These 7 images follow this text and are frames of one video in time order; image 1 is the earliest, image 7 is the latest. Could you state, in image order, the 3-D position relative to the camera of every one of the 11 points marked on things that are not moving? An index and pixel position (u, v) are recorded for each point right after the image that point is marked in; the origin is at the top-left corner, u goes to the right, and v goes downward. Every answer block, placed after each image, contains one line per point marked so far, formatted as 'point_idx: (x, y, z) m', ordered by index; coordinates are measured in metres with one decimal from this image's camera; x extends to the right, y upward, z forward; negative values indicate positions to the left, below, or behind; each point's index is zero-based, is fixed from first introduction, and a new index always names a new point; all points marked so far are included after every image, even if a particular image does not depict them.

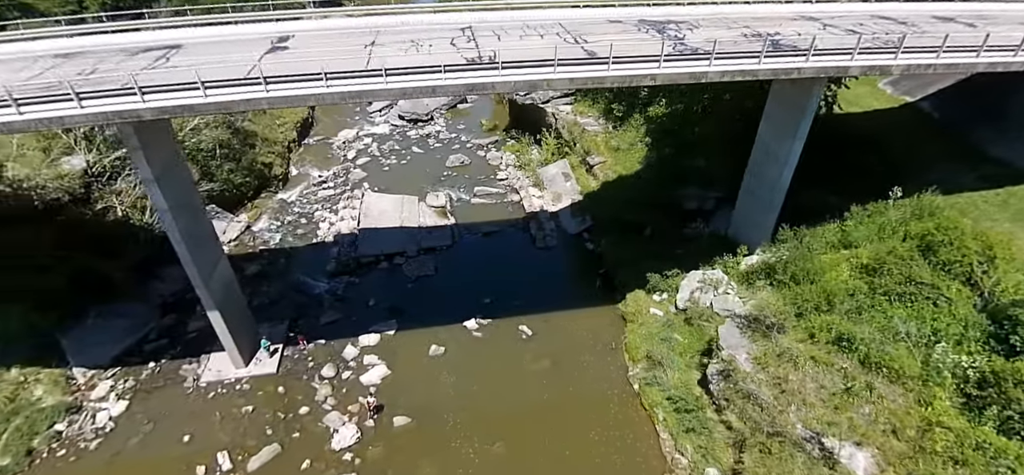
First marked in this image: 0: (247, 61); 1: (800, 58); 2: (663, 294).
0: (-6.4, +4.3, +12.8) m
1: (+7.2, +4.4, +13.0) m
2: (+5.3, -2.0, +18.3) m
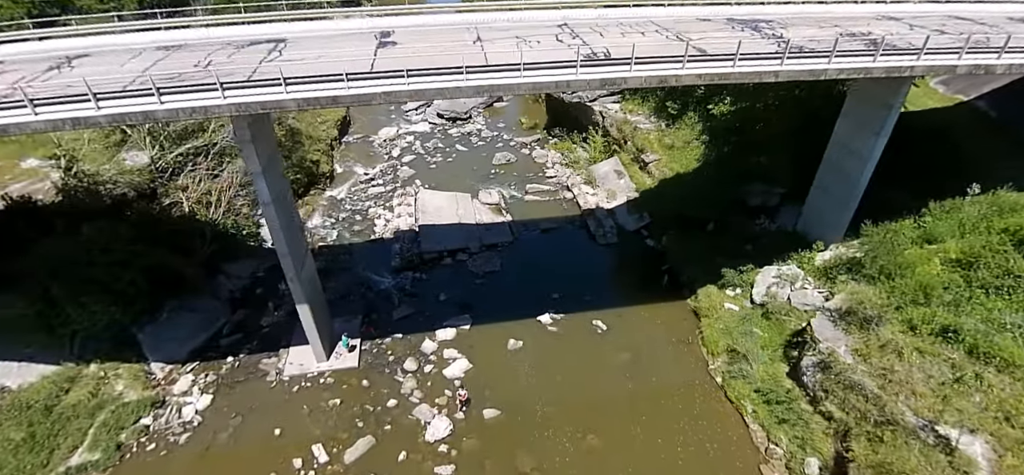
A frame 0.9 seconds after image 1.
0: (-3.7, +4.5, +13.0) m
1: (+10.0, +4.6, +13.3) m
2: (+7.9, -1.8, +18.6) m
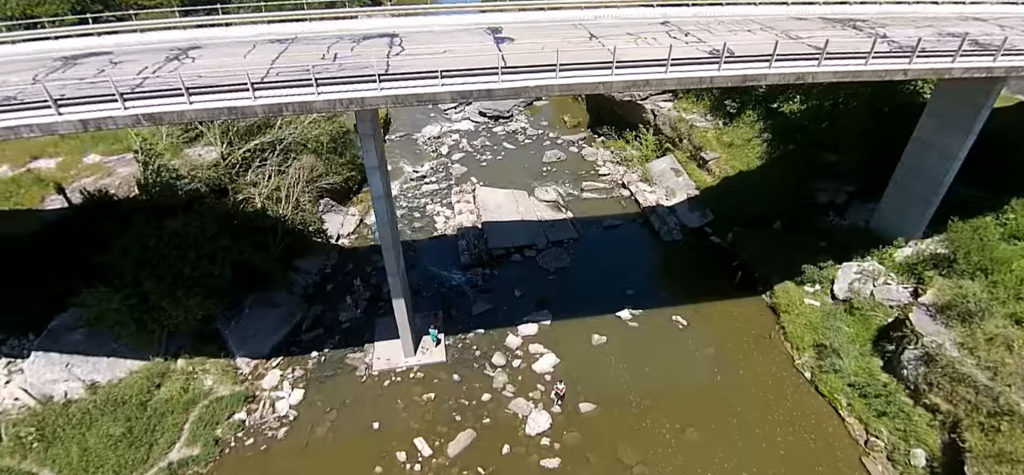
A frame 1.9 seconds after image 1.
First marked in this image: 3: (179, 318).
0: (-0.7, +4.7, +13.1) m
1: (+13.0, +4.7, +13.6) m
2: (+10.8, -1.7, +18.8) m
3: (-10.9, -2.7, +17.4) m
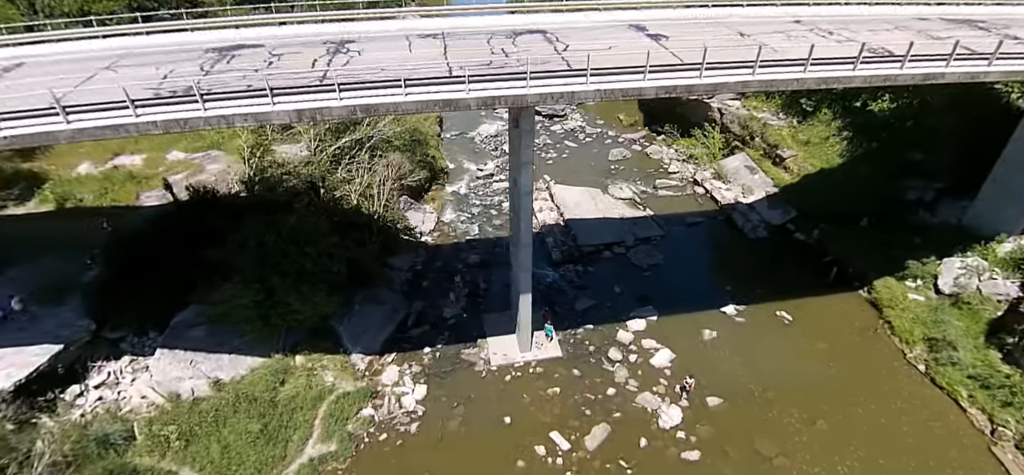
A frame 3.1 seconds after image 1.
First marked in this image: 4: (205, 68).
0: (+3.4, +4.8, +13.2) m
1: (+17.0, +4.8, +14.1) m
2: (+14.7, -1.5, +19.2) m
3: (-7.0, -2.5, +17.3) m
4: (-7.0, +3.9, +12.1) m
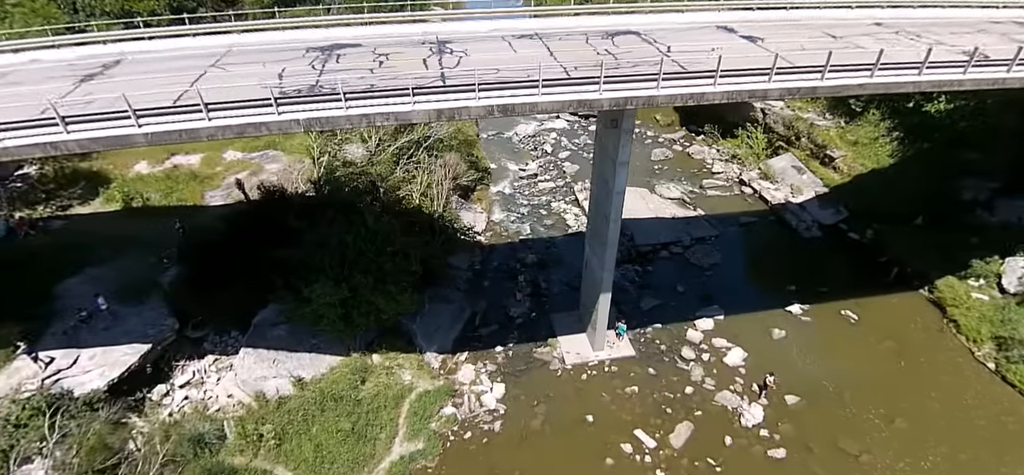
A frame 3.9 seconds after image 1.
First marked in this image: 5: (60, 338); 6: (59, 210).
0: (+5.9, +4.8, +13.3) m
1: (+19.5, +4.9, +14.4) m
2: (+17.2, -1.5, +19.5) m
3: (-4.5, -2.5, +17.4) m
4: (-4.5, +3.9, +12.2) m
5: (-12.8, -2.8, +15.0) m
6: (-17.0, +1.1, +19.8) m
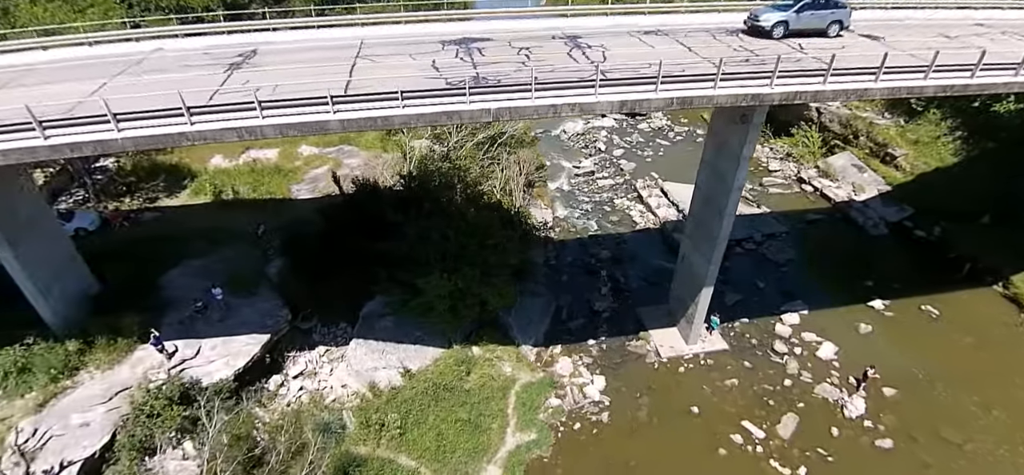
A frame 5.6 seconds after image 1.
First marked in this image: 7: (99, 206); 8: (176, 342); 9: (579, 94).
0: (+9.3, +5.0, +13.6) m
1: (+22.9, +4.9, +14.8) m
2: (+20.4, -1.4, +19.9) m
3: (-1.2, -2.3, +17.5) m
4: (-1.1, +4.1, +12.3) m
5: (-9.5, -2.6, +15.0) m
6: (-13.7, +1.3, +19.8) m
7: (-15.1, +1.2, +19.3) m
8: (-9.3, -2.9, +14.6) m
9: (+1.3, +2.8, +10.6) m
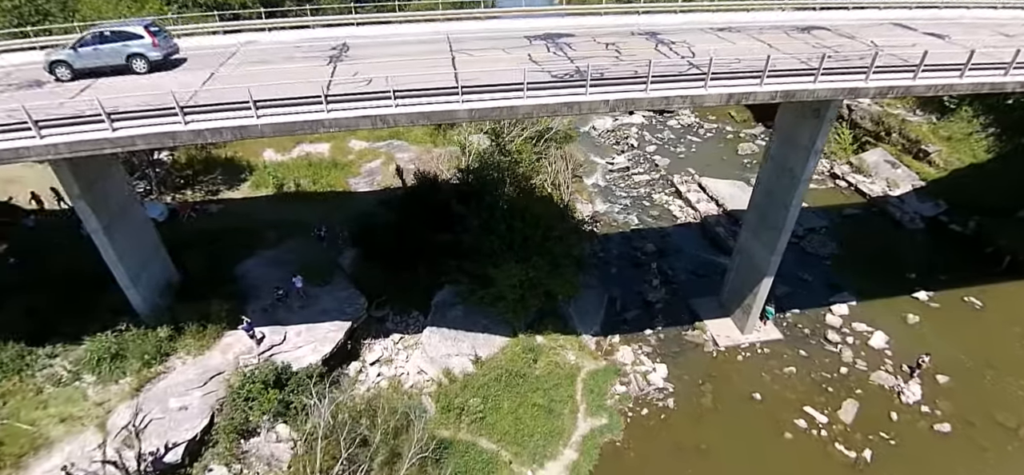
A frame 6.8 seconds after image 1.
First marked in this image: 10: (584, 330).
0: (+11.5, +5.2, +14.2) m
1: (+25.1, +5.2, +15.5) m
2: (+22.6, -1.2, +20.6) m
3: (+1.0, -2.0, +18.0) m
4: (+1.1, +4.4, +12.8) m
5: (-7.3, -2.3, +15.4) m
6: (-11.6, +1.7, +20.1) m
7: (-12.9, +1.5, +19.6) m
8: (-7.1, -2.6, +15.0) m
9: (+3.5, +3.1, +11.0) m
10: (+2.6, -3.2, +18.6) m
